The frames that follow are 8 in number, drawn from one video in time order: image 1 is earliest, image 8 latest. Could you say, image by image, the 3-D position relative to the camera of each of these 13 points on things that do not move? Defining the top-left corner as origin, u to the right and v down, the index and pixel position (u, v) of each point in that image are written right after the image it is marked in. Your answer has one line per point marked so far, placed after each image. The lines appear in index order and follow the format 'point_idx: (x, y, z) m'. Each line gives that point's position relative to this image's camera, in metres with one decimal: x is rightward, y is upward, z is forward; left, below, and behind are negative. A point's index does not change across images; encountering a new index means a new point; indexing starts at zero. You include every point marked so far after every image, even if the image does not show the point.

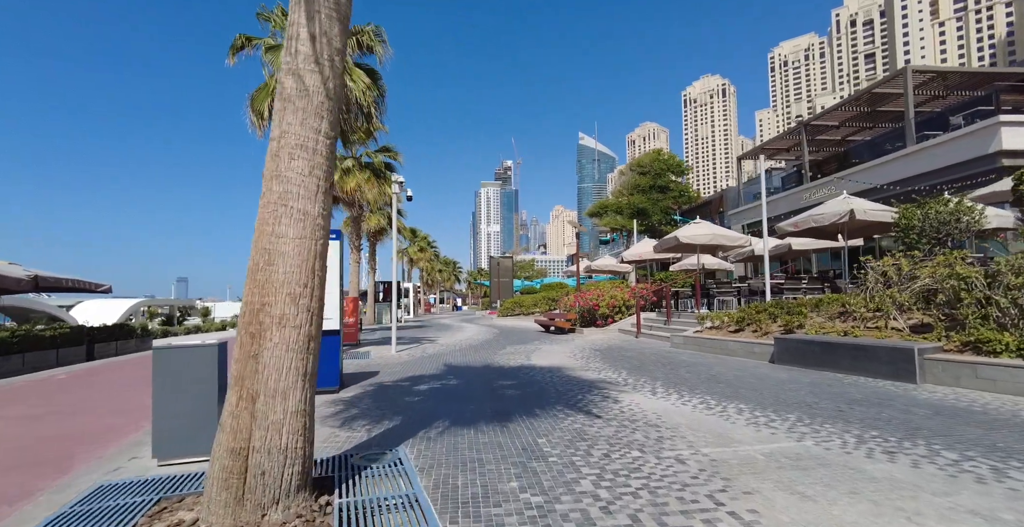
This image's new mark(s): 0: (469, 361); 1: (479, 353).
0: (-1.1, -2.3, +11.0) m
1: (-0.9, -2.5, +12.5) m
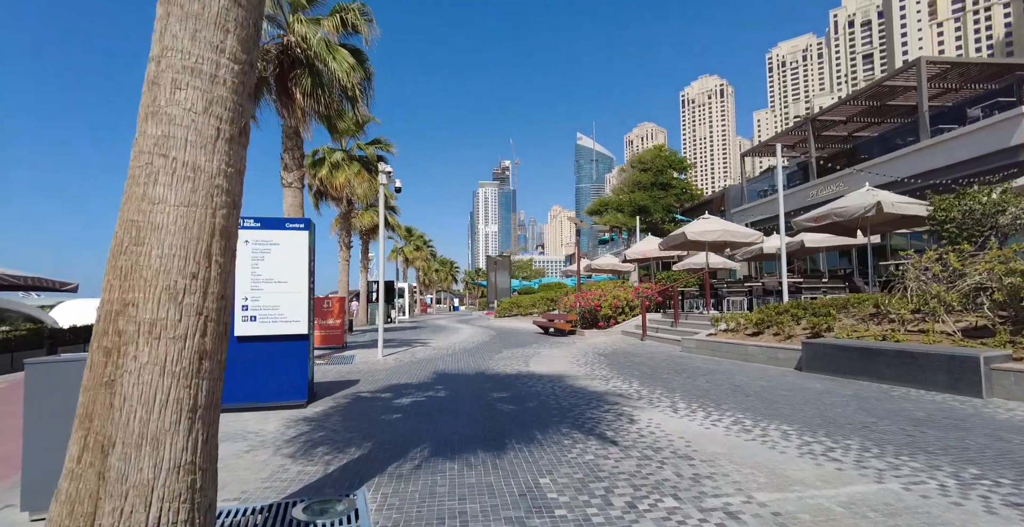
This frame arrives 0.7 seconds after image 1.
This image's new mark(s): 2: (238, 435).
0: (-1.1, -2.3, +10.0) m
1: (-1.0, -2.4, +11.4) m
2: (-3.0, -1.9, +5.1) m
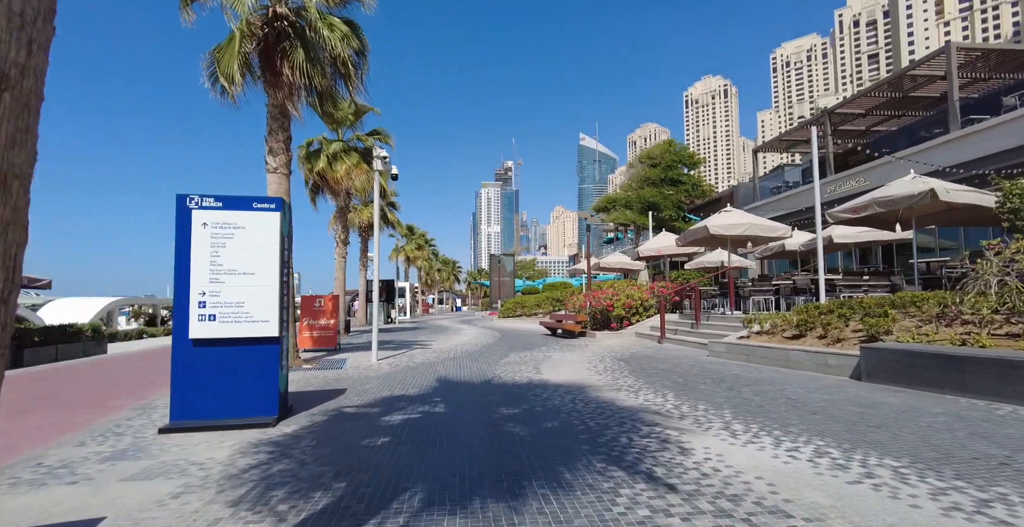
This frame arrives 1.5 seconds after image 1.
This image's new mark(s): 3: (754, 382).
0: (-0.9, -2.1, +8.8) m
1: (-0.8, -2.3, +10.3) m
2: (-2.9, -1.8, +3.9) m
3: (+3.8, -1.9, +7.3) m
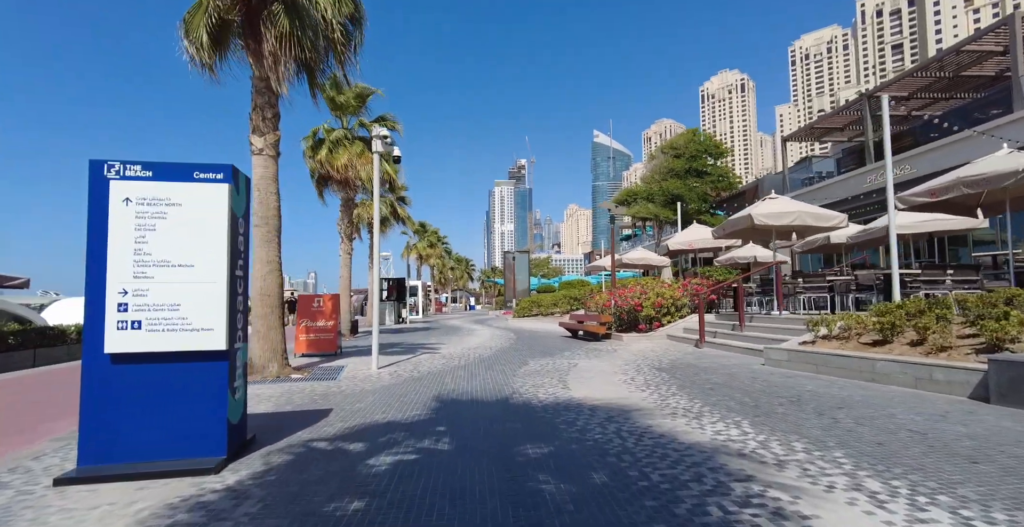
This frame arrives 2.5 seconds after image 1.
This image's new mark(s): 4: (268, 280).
0: (-0.6, -2.0, +7.4) m
1: (-0.4, -2.1, +8.8) m
2: (-2.7, -1.7, +2.6) m
3: (+4.1, -1.7, +5.7) m
4: (-5.0, -0.3, +9.4) m
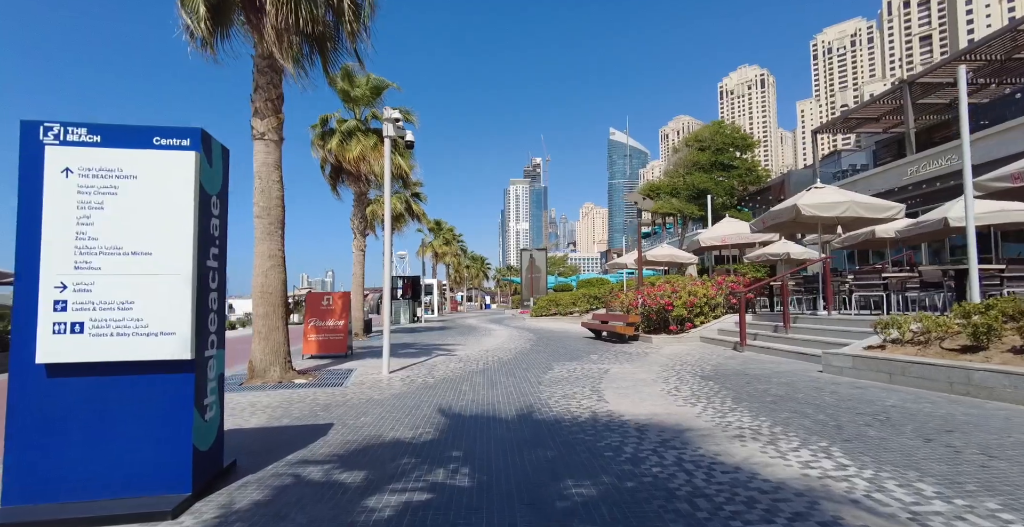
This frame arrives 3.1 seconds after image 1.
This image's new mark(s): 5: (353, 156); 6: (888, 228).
0: (-0.2, -1.9, +6.5) m
1: (0.0, -2.0, +7.9) m
2: (-2.5, -1.6, +1.7) m
3: (+4.5, -1.6, +4.6) m
4: (-4.6, -0.2, +8.6) m
5: (-5.8, +3.9, +16.8) m
6: (+12.2, +1.2, +14.8) m
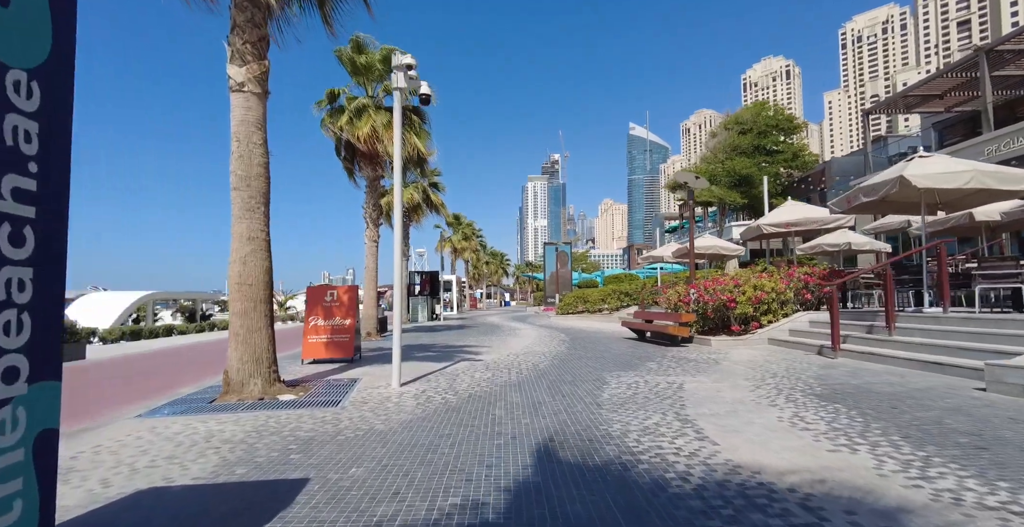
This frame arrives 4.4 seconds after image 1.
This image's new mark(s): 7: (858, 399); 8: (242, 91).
0: (+0.4, -1.7, +4.5) m
1: (+0.6, -1.8, +6.0) m
2: (-2.1, -1.4, -0.1) m
3: (+5.0, -1.4, +2.5) m
4: (-3.9, 0.0, +6.8) m
5: (-4.9, +4.2, +15.0) m
6: (+13.1, +1.5, +12.4) m
7: (+4.3, -1.7, +5.7) m
8: (-4.1, +2.6, +7.0) m
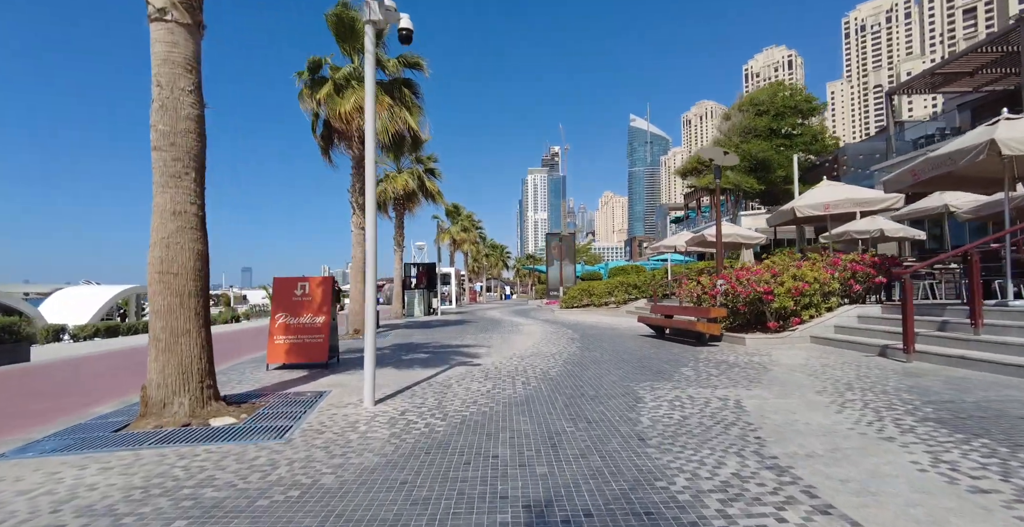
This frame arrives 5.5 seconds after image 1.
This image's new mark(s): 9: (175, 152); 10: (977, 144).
0: (+0.4, -1.5, +2.9) m
1: (+0.7, -1.6, +4.4) m
2: (-2.0, -1.3, -1.7) m
3: (+5.0, -1.2, +0.9) m
4: (-3.9, +0.2, +5.2) m
5: (-4.8, +4.5, +13.3) m
6: (+13.2, +1.9, +10.7) m
7: (+4.4, -1.5, +4.1) m
8: (-4.1, +2.8, +5.3) m
9: (-3.9, +1.3, +5.3) m
10: (+7.9, +2.0, +7.9) m
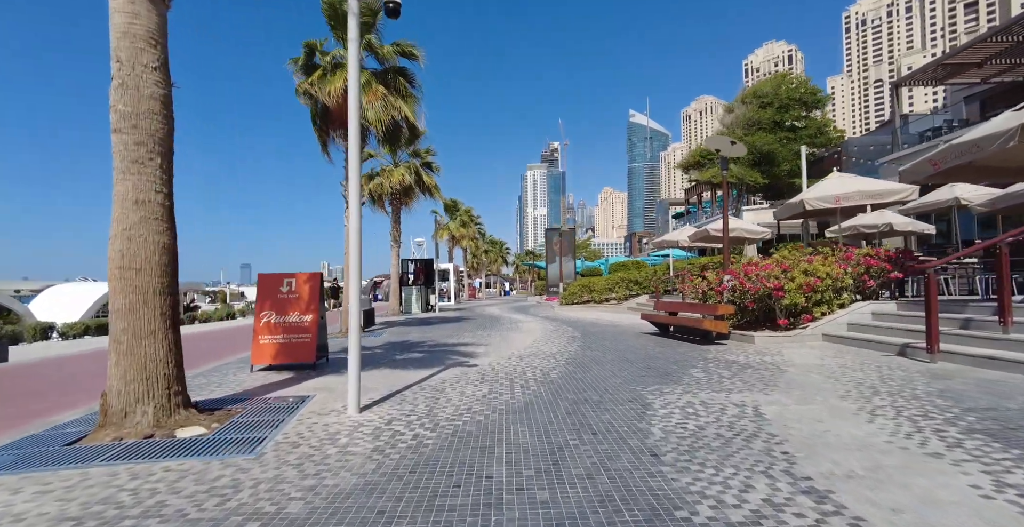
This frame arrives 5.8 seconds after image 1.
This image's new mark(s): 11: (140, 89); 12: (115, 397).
0: (+0.4, -1.4, +2.5) m
1: (+0.7, -1.5, +3.9) m
2: (-2.0, -1.3, -2.2) m
3: (+5.0, -1.2, +0.4) m
4: (-3.9, +0.3, +4.7) m
5: (-4.9, +4.7, +12.8) m
6: (+13.1, +2.0, +10.3) m
7: (+4.4, -1.4, +3.6) m
8: (-4.1, +2.9, +4.8) m
9: (-3.9, +1.3, +4.8) m
10: (+7.9, +2.1, +7.4) m
11: (-4.0, +1.8, +4.9) m
12: (-4.0, -1.4, +4.6) m
